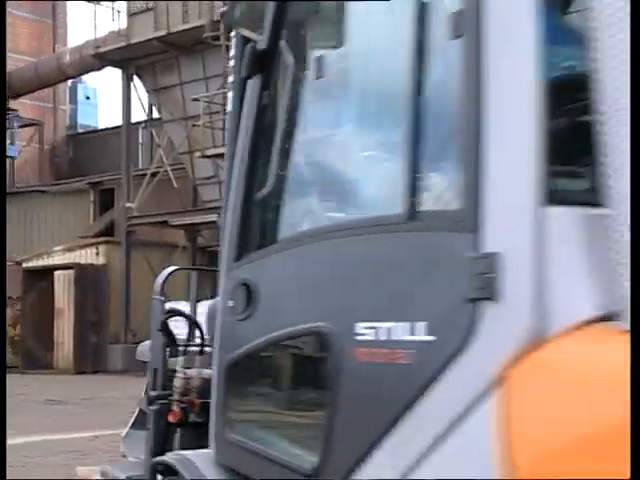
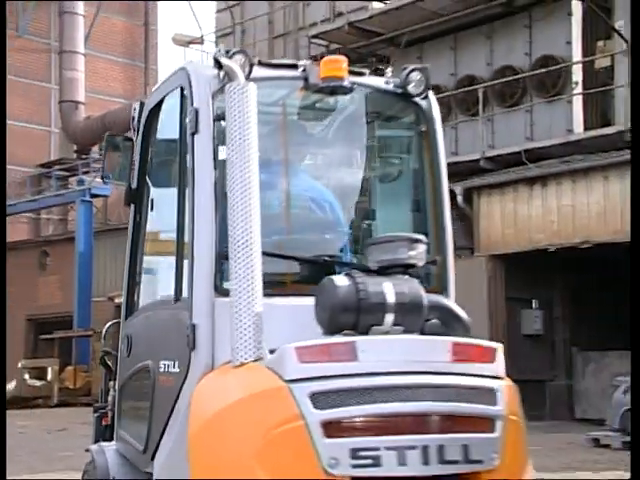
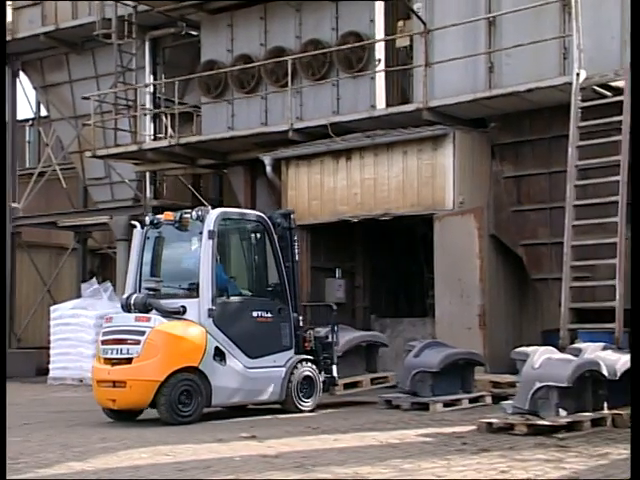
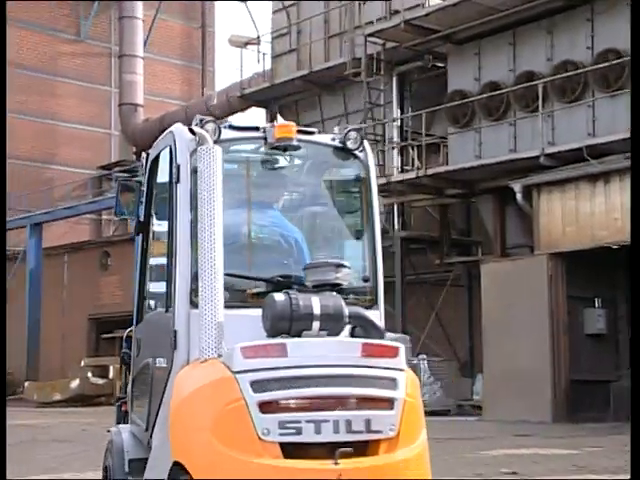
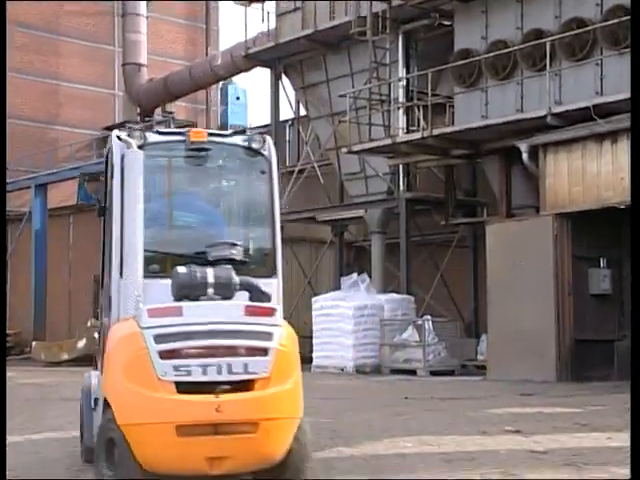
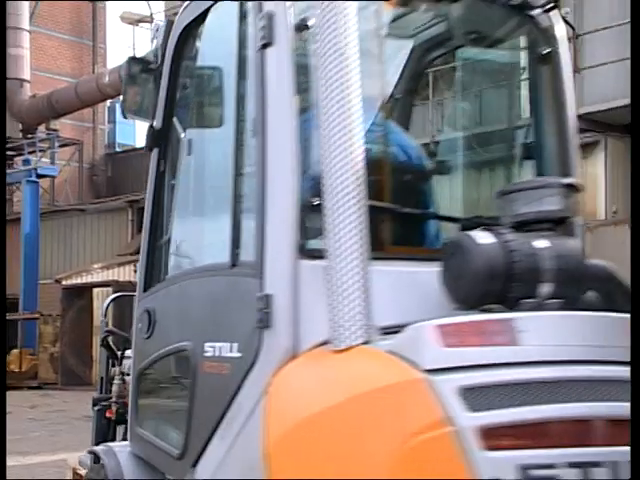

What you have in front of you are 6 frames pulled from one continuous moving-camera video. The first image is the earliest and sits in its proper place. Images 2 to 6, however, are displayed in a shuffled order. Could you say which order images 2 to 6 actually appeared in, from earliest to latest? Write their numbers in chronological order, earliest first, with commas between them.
6, 2, 4, 5, 3
